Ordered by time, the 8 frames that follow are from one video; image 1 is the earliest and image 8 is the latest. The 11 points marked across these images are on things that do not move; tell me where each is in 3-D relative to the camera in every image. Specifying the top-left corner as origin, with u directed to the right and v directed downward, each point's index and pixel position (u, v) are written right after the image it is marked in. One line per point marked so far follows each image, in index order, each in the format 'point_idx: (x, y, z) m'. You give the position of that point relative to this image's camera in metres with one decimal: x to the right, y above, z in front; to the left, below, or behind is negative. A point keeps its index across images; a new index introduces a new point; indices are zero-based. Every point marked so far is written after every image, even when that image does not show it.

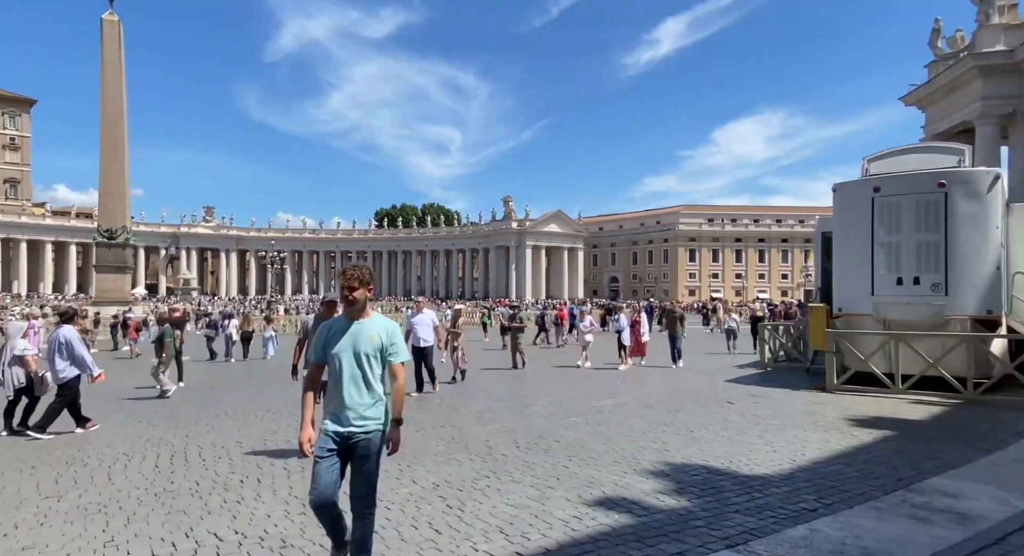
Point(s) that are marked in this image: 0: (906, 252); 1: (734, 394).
0: (+6.6, +0.5, +12.4) m
1: (+3.6, -1.9, +11.9) m
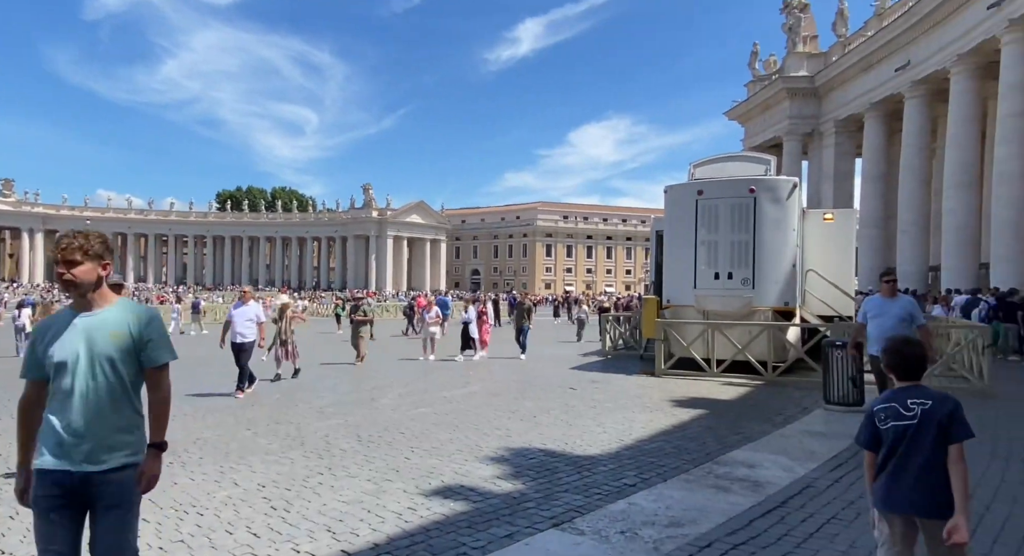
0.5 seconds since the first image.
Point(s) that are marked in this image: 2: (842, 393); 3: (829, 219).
0: (+4.0, +0.5, +13.5) m
1: (+1.1, -1.8, +12.5) m
2: (+4.5, -1.5, +10.1) m
3: (+6.8, +1.2, +15.5) m
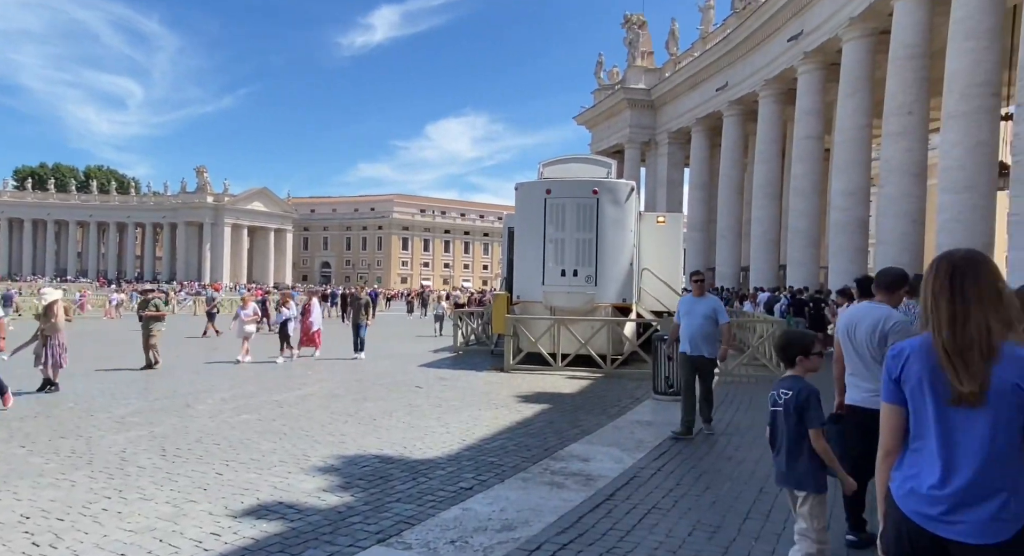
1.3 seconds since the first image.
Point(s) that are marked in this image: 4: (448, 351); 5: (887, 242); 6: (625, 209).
0: (+1.2, +0.6, +13.7) m
1: (-1.5, -1.7, +12.2) m
2: (+2.3, -1.5, +10.5) m
3: (+3.5, +1.3, +16.3) m
4: (-1.5, -1.8, +17.8) m
5: (+8.7, +0.8, +16.9) m
6: (+2.2, +1.3, +13.8) m
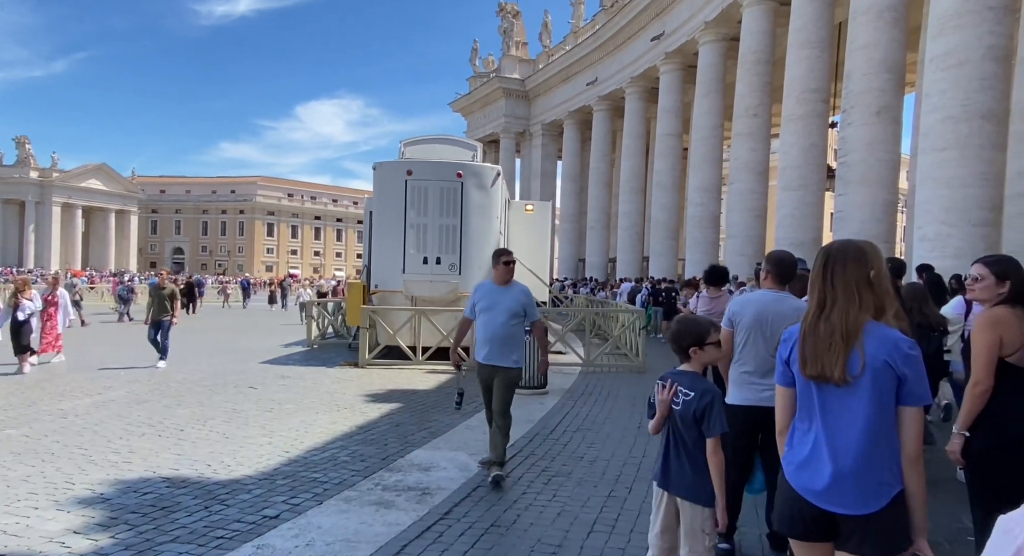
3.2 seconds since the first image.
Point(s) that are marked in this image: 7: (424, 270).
0: (-1.4, +0.8, +12.9) m
1: (-3.8, -1.5, +11.0) m
2: (+0.3, -1.4, +9.9) m
3: (+0.5, +1.5, +15.8) m
4: (-4.8, -1.5, +16.4) m
5: (+5.4, +1.0, +17.3) m
6: (-0.4, +1.5, +13.1) m
7: (-1.6, +0.1, +13.1) m
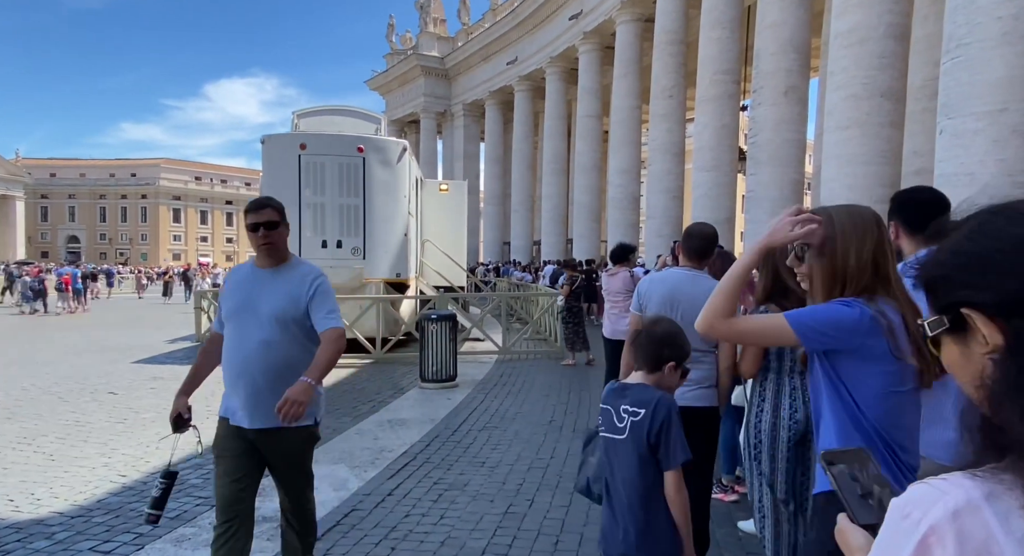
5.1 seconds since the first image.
0: (-2.9, +1.0, +11.7) m
1: (-5.1, -1.3, +9.6) m
2: (-0.9, -1.2, +9.0) m
3: (-1.4, +1.8, +14.8) m
4: (-6.6, -1.2, +15.0) m
5: (+3.5, +1.5, +16.8) m
6: (-1.9, +1.8, +12.0) m
7: (-3.1, +0.4, +11.9) m
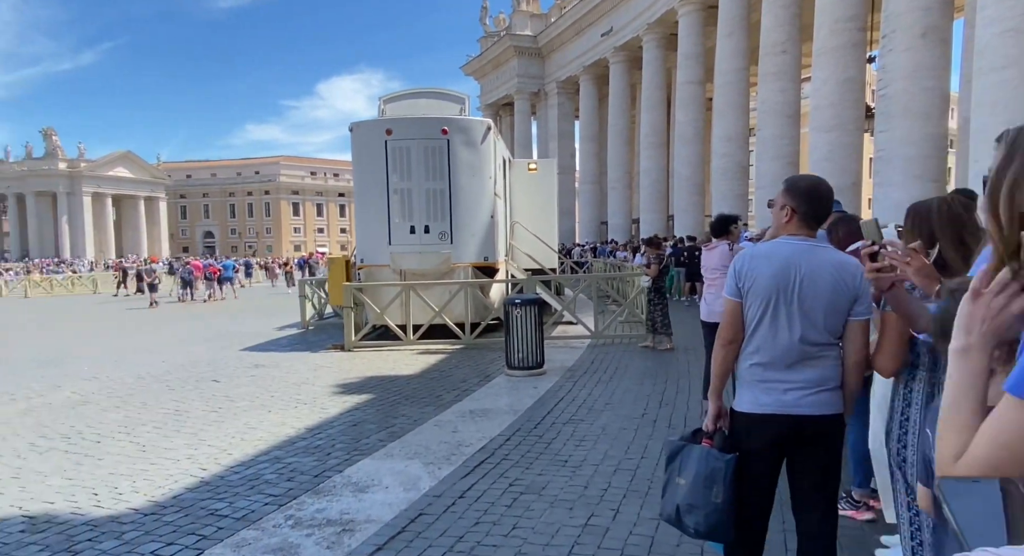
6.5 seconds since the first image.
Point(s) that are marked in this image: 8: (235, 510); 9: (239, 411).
0: (-1.5, +1.3, +11.6) m
1: (-3.9, -1.2, +9.8) m
2: (+0.1, -0.9, +8.6) m
3: (+0.4, +2.2, +14.3) m
4: (-4.6, -1.0, +15.3) m
5: (+5.5, +2.0, +15.6) m
6: (-0.5, +2.1, +11.7) m
7: (-1.7, +0.6, +11.8) m
8: (-1.7, -1.4, +4.6) m
9: (-2.8, -1.3, +7.4) m
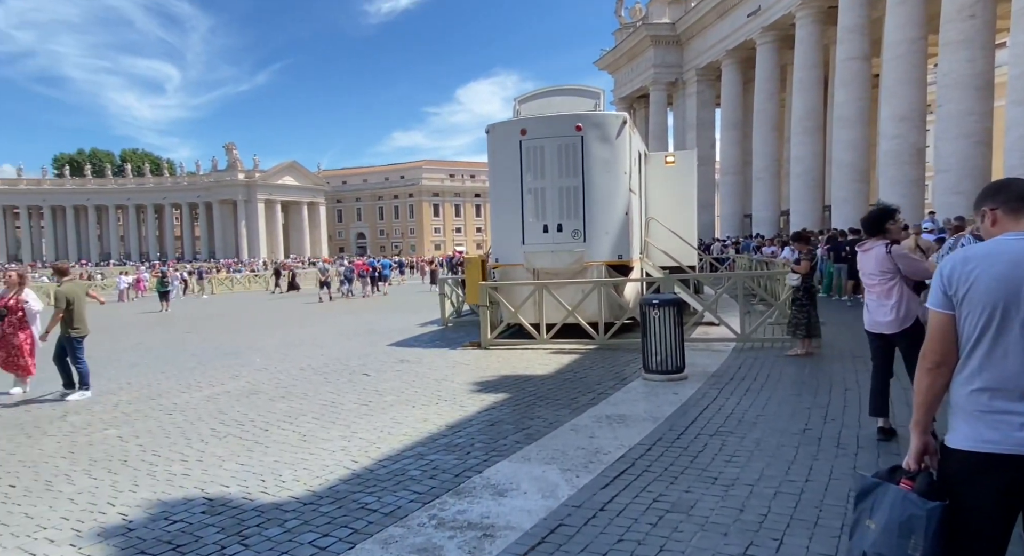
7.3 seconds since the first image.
0: (+0.6, +1.3, +11.5) m
1: (-2.0, -1.2, +10.2) m
2: (+1.7, -0.9, +8.3) m
3: (+3.0, +2.2, +13.9) m
4: (-1.8, -1.0, +15.8) m
5: (+8.2, +2.1, +14.2) m
6: (+1.6, +2.1, +11.5) m
7: (+0.5, +0.6, +11.7) m
8: (-0.8, -1.5, +4.7) m
9: (-1.4, -1.3, +7.6) m
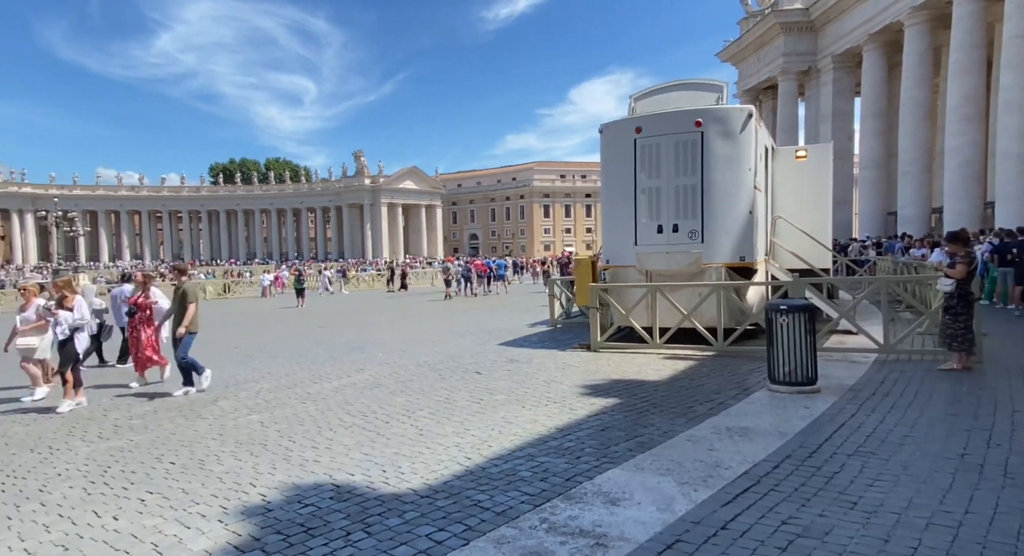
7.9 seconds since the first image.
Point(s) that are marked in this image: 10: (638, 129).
0: (+2.3, +1.2, +11.1) m
1: (-0.5, -1.2, +10.2) m
2: (+3.0, -1.0, +7.8) m
3: (+5.1, +2.1, +13.1) m
4: (+0.6, -1.0, +15.7) m
5: (+10.3, +1.9, +12.7) m
6: (+3.4, +2.0, +10.9) m
7: (+2.3, +0.6, +11.3) m
8: (-0.1, -1.4, +4.5) m
9: (-0.3, -1.3, +7.6) m
10: (+1.9, +2.3, +11.1) m
